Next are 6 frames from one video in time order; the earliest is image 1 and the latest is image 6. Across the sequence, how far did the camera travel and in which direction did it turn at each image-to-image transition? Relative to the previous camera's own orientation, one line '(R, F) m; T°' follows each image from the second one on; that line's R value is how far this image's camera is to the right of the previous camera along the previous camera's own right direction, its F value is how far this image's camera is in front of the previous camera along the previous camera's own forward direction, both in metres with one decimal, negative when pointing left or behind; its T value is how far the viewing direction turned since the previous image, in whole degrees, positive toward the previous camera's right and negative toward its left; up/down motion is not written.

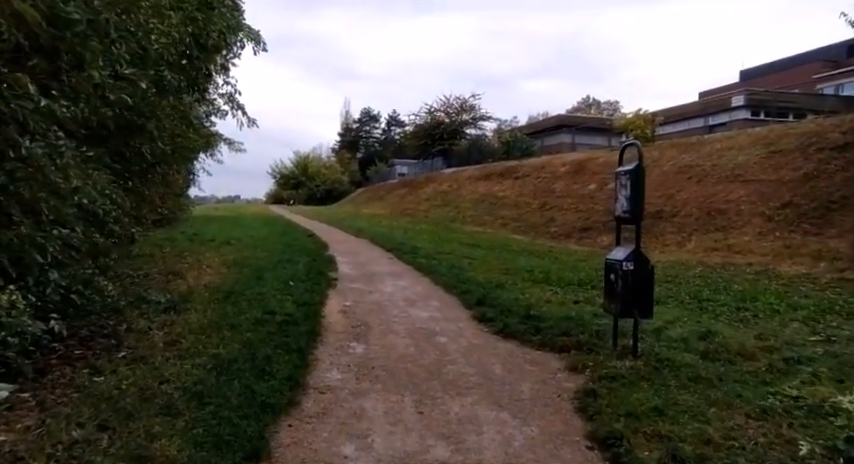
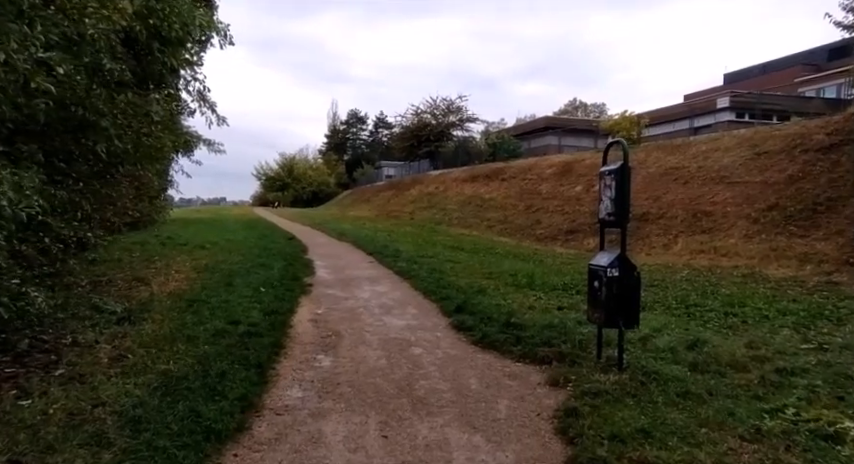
(+0.2, +0.4) m; +1°
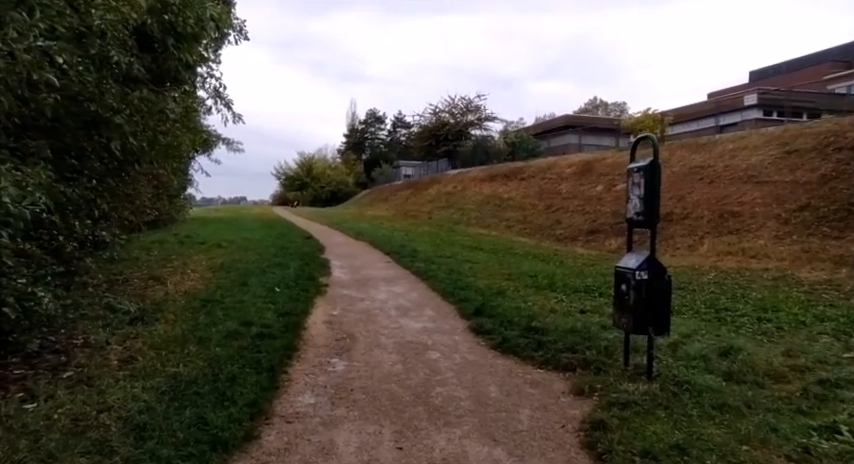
(0.0, +0.2) m; -2°
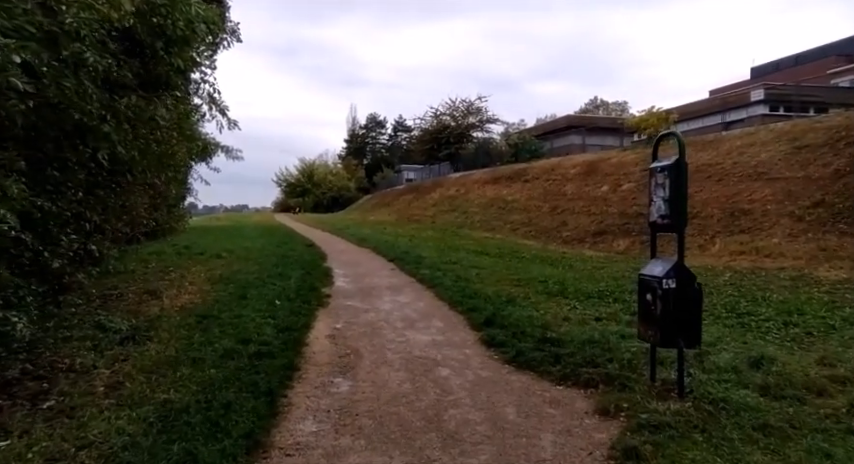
(0.0, +0.3) m; 0°
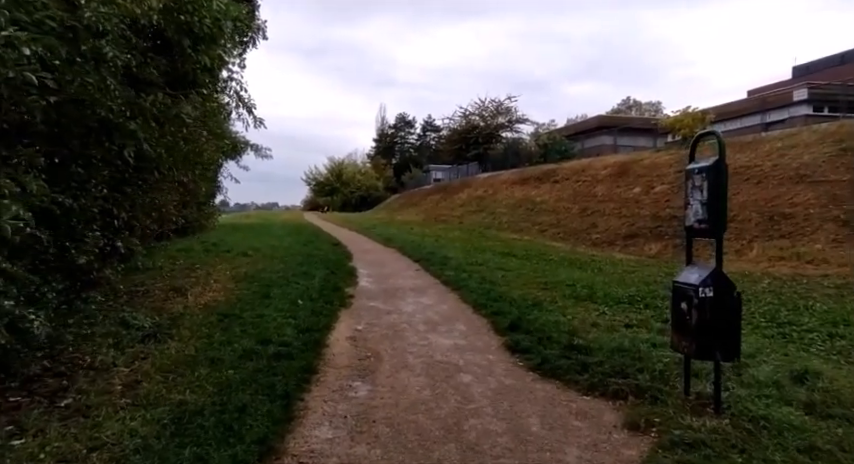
(0.0, +0.1) m; -3°
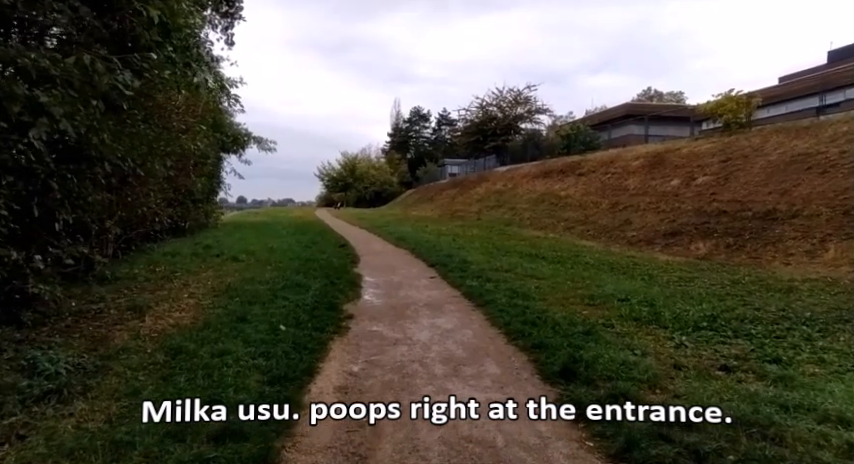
(0.0, +1.7) m; -2°
